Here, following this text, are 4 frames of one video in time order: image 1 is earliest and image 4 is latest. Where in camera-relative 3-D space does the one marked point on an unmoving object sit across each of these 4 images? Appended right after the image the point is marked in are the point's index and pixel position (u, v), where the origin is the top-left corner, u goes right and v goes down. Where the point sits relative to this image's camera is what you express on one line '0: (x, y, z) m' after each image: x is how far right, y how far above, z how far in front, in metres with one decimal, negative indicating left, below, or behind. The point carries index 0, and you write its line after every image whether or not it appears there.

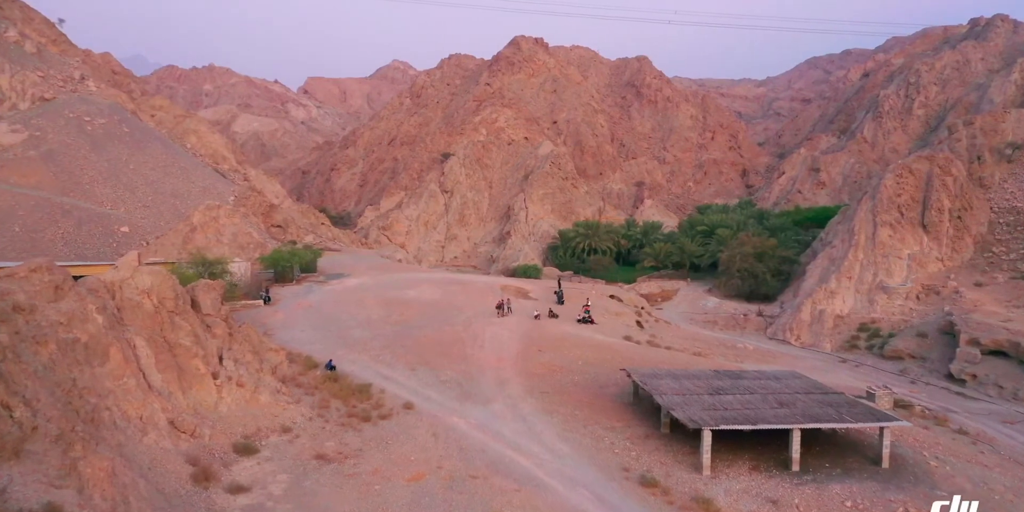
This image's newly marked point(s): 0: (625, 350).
0: (+2.8, -2.3, +17.8) m
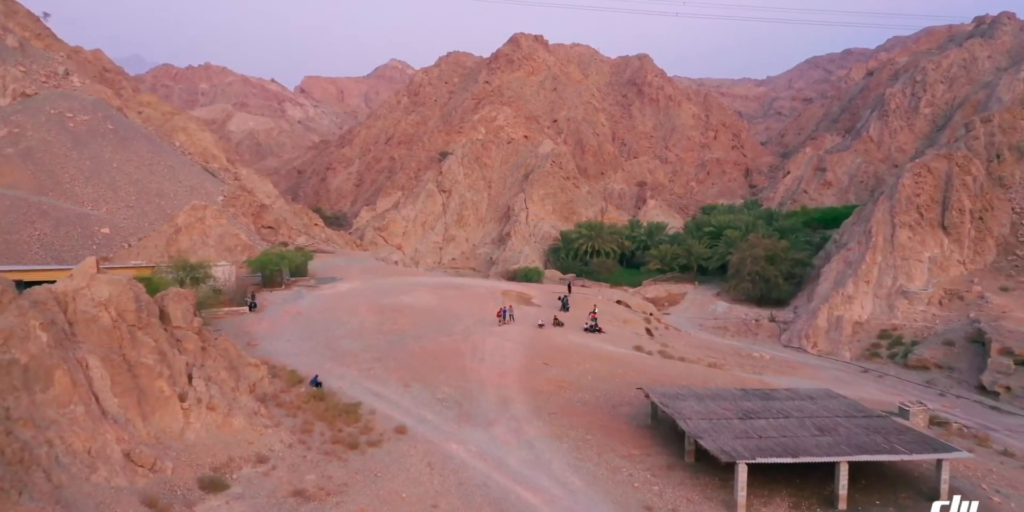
0: (+2.9, -2.4, +16.4) m
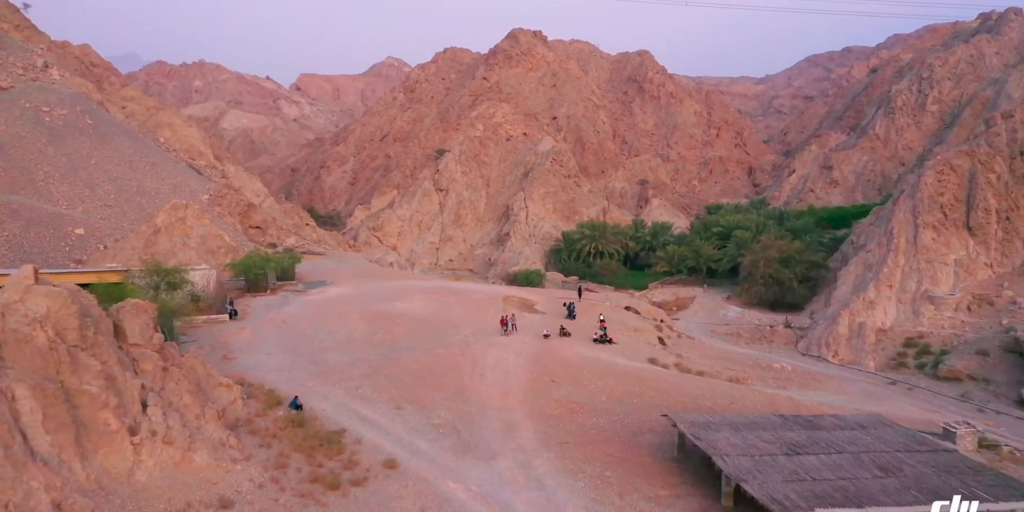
0: (+2.9, -2.5, +14.8) m
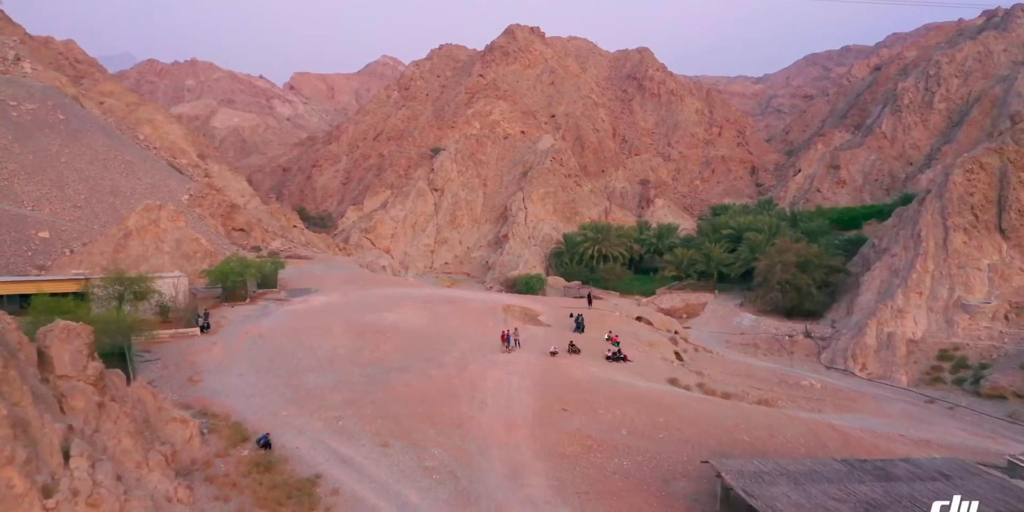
0: (+3.0, -2.7, +13.0) m
